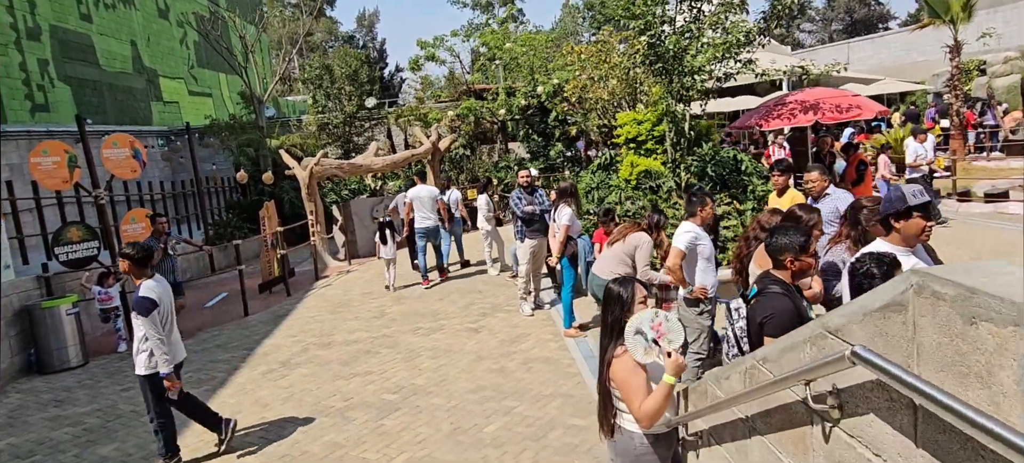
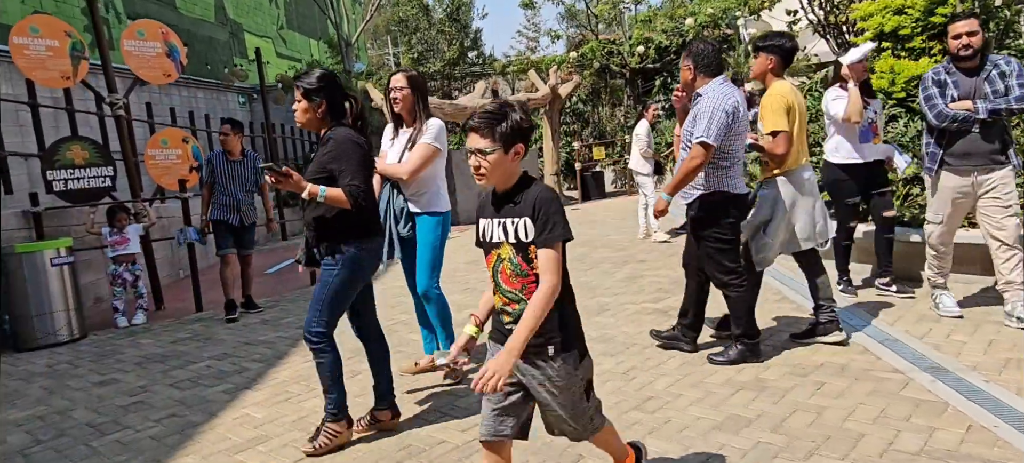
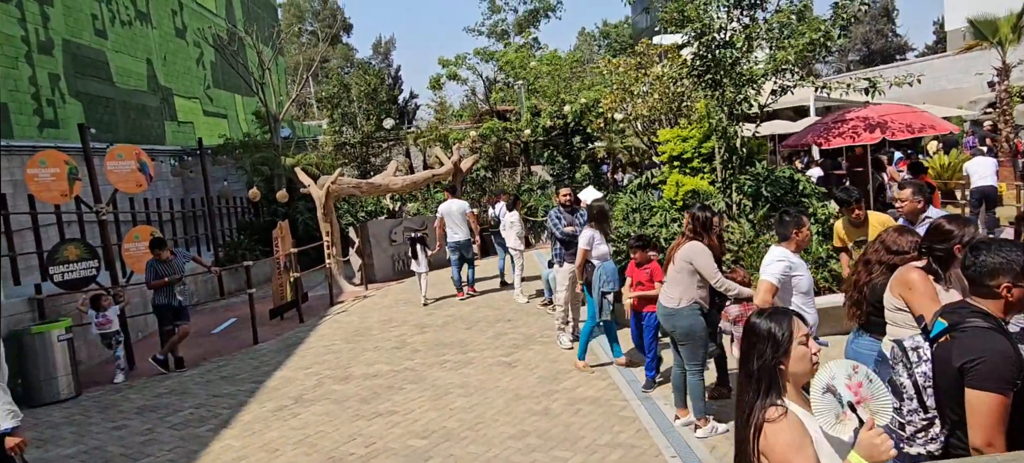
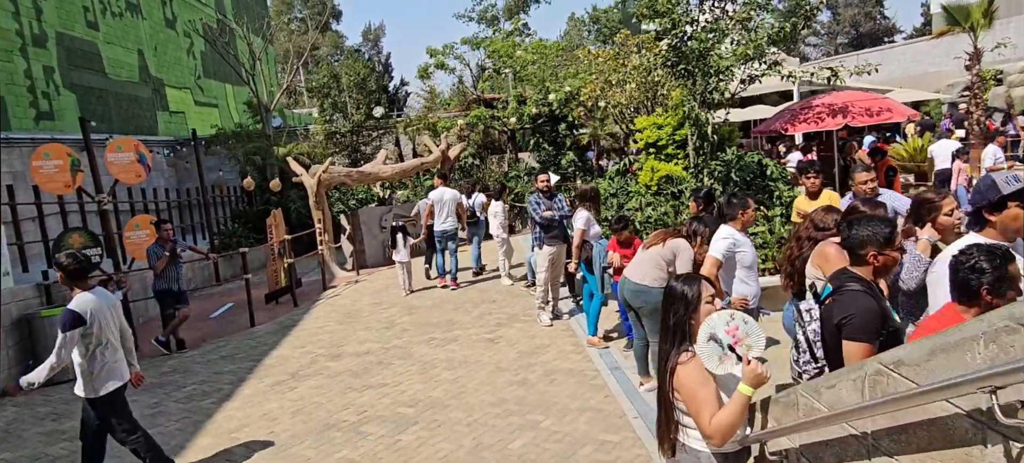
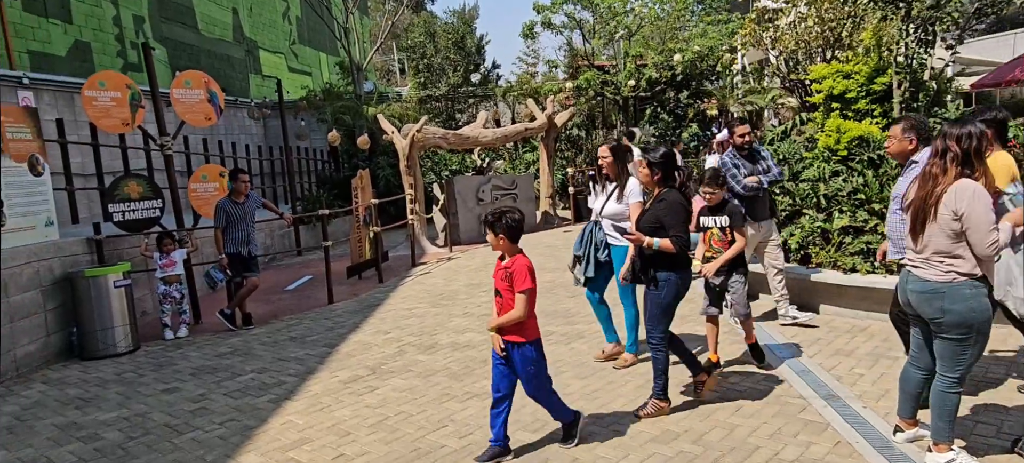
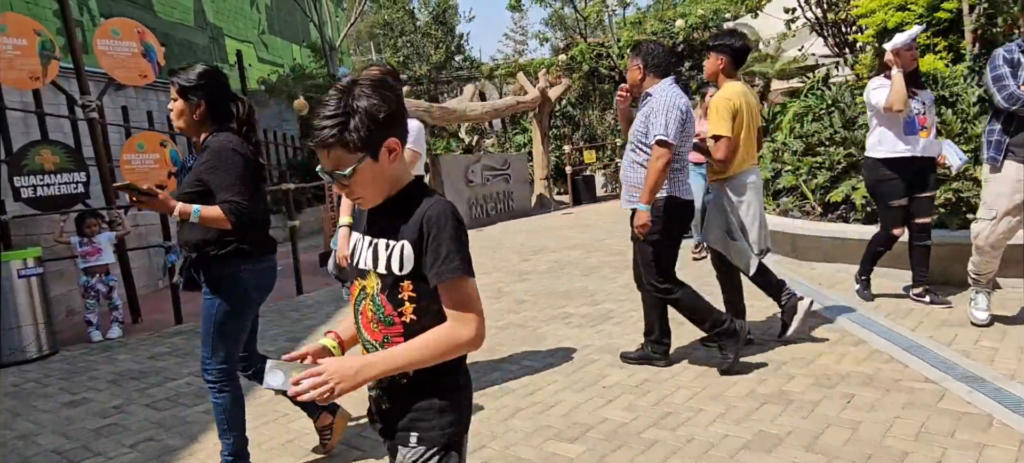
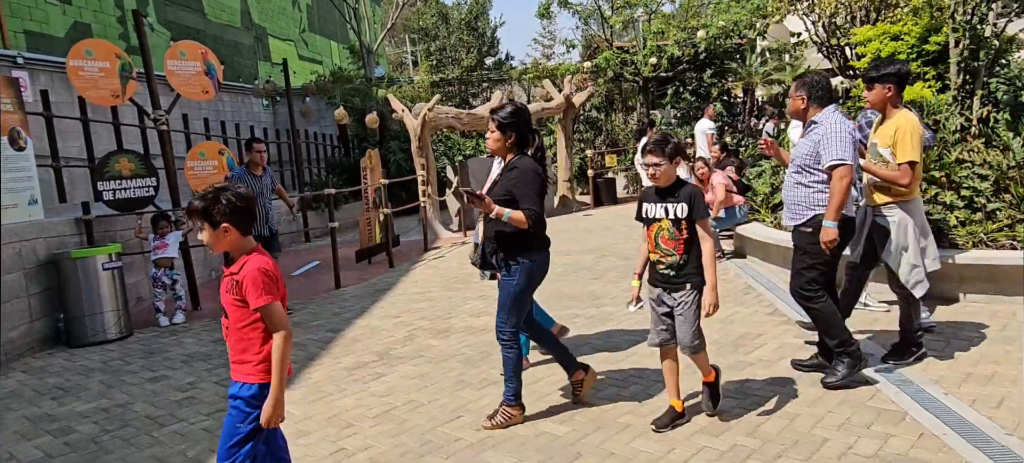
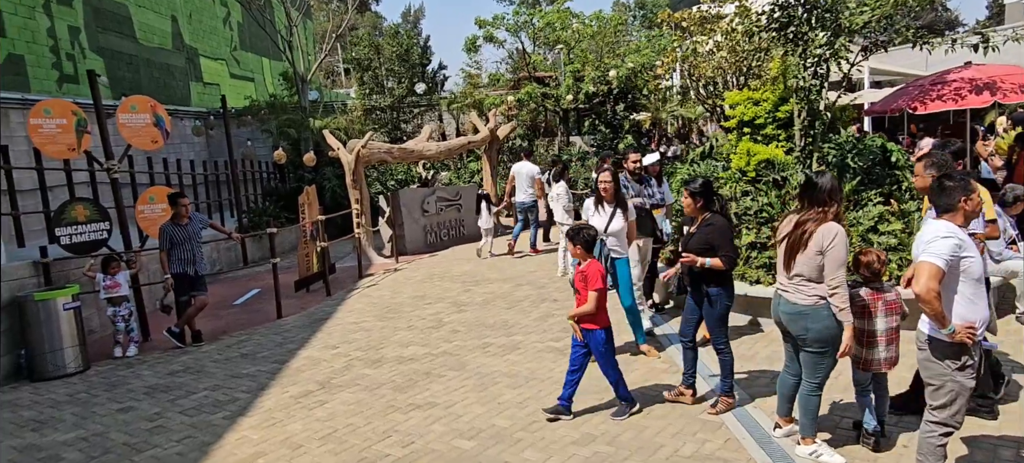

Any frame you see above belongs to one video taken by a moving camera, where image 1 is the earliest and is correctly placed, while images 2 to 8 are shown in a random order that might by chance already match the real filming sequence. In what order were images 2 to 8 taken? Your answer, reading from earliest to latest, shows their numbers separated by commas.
4, 3, 8, 5, 7, 2, 6
